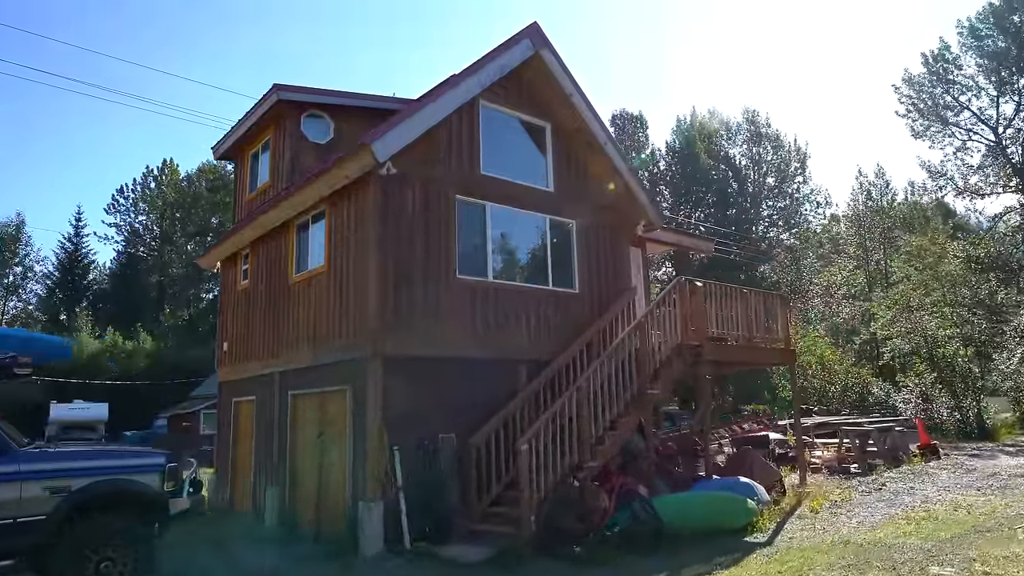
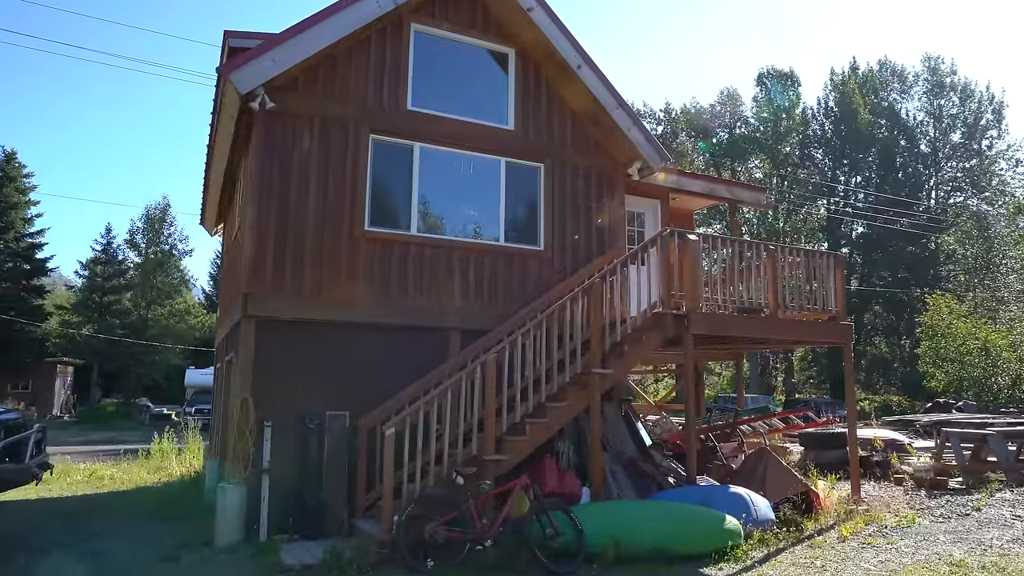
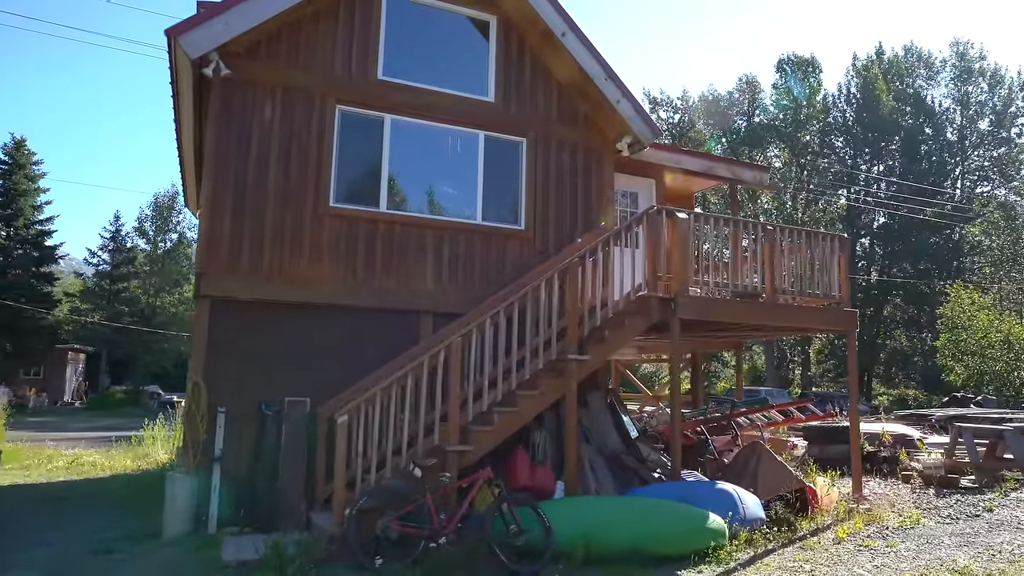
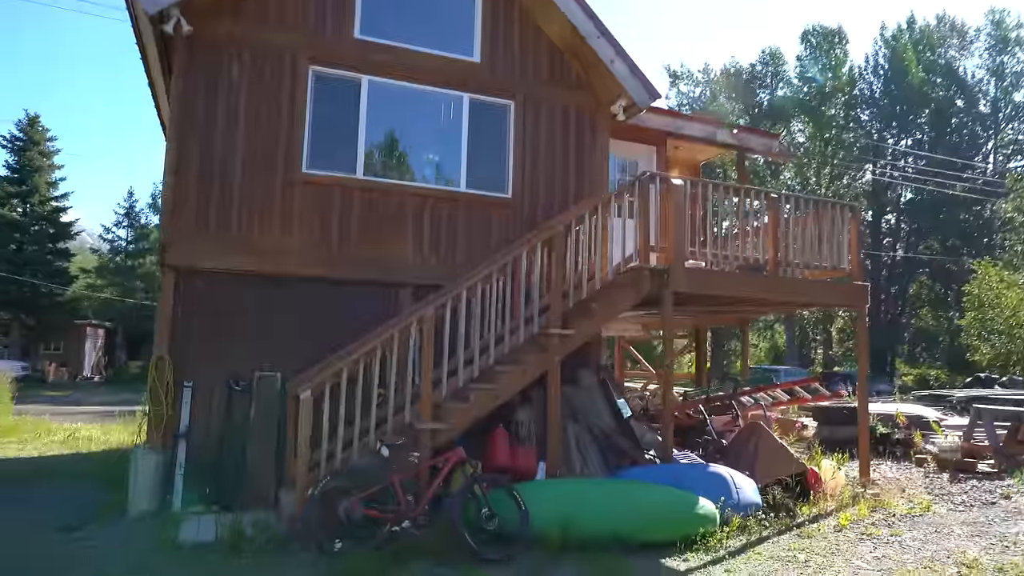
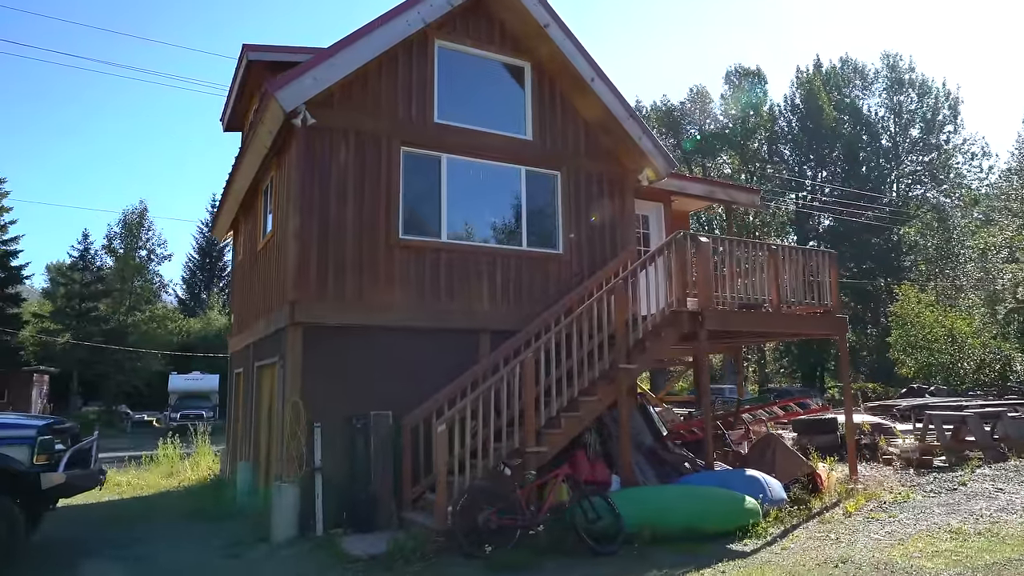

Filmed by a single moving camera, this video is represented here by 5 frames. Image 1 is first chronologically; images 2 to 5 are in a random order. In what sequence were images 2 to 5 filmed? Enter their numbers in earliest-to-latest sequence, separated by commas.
5, 2, 3, 4
